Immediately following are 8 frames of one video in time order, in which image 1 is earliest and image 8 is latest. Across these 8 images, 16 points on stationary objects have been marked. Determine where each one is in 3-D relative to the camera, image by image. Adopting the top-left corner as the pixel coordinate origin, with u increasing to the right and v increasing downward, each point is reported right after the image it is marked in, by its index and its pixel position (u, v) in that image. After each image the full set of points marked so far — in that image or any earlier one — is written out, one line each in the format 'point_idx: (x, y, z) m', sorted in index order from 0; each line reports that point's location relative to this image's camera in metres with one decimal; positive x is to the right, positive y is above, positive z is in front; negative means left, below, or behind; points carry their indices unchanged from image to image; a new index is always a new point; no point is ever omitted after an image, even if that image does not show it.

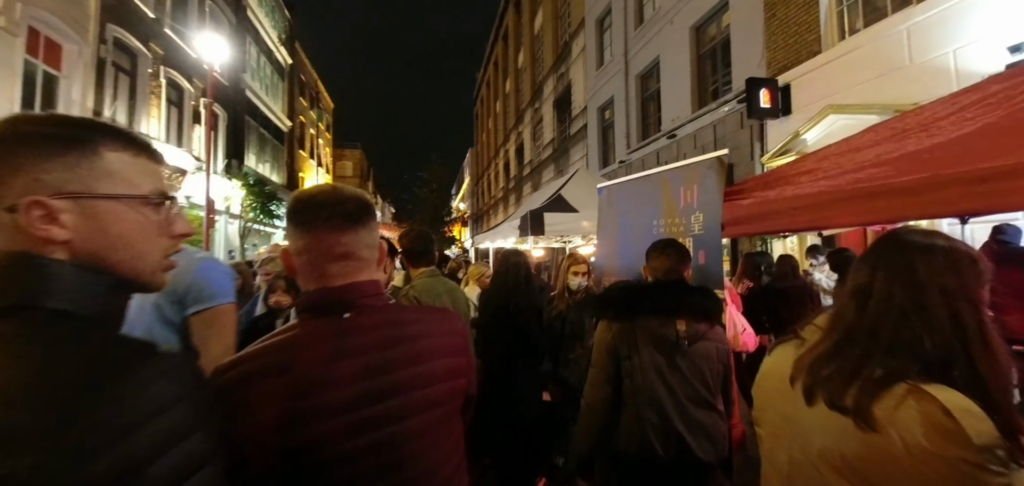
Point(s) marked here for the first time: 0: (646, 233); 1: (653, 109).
0: (+1.1, +0.1, +3.6) m
1: (+4.5, +4.3, +13.2) m
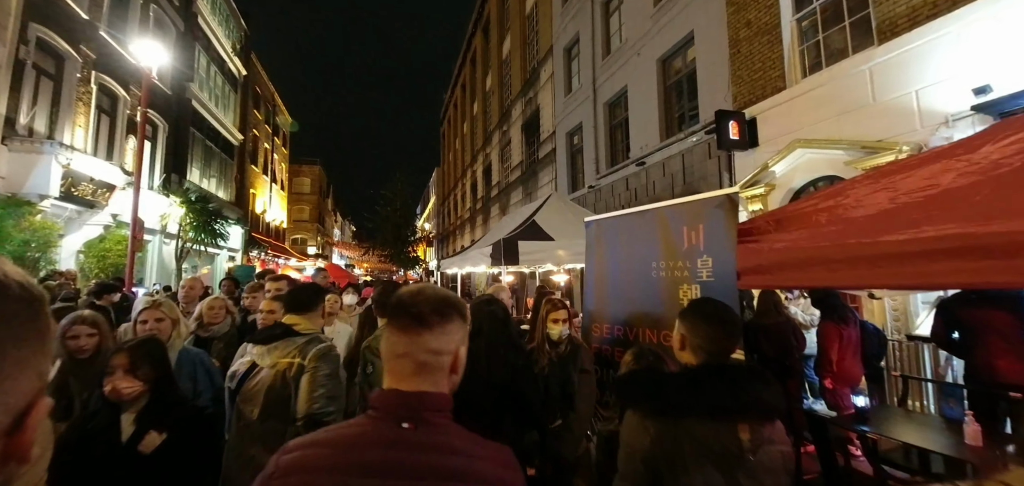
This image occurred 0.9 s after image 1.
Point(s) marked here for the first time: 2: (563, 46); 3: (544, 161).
0: (+1.0, -0.3, +3.2) m
1: (+3.5, +3.4, +13.2) m
2: (+2.0, +7.9, +16.6) m
3: (+1.4, +3.6, +18.4) m
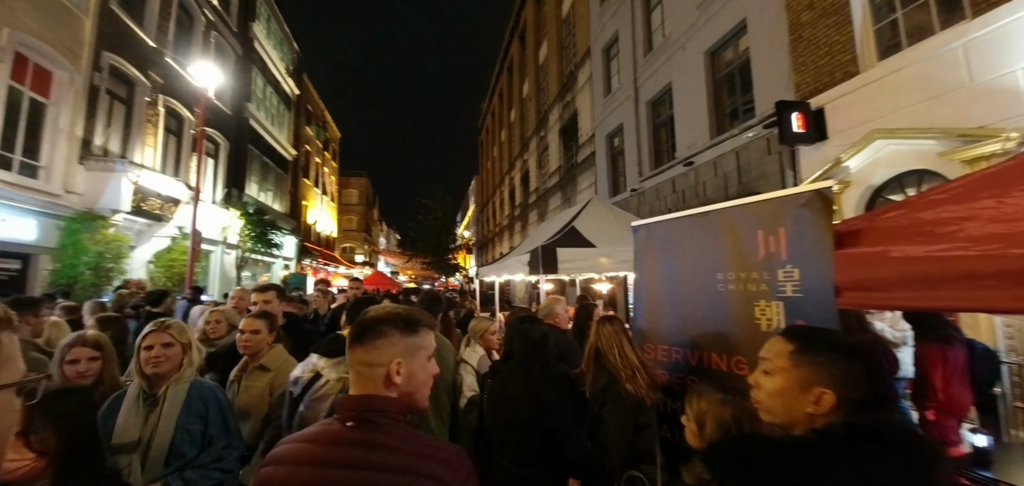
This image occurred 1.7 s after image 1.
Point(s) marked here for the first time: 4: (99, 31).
0: (+1.2, -0.3, +2.7) m
1: (+4.7, +3.2, +12.5) m
2: (+3.4, +7.7, +16.1) m
3: (+3.0, +3.3, +17.9) m
4: (-11.3, +5.8, +11.4) m
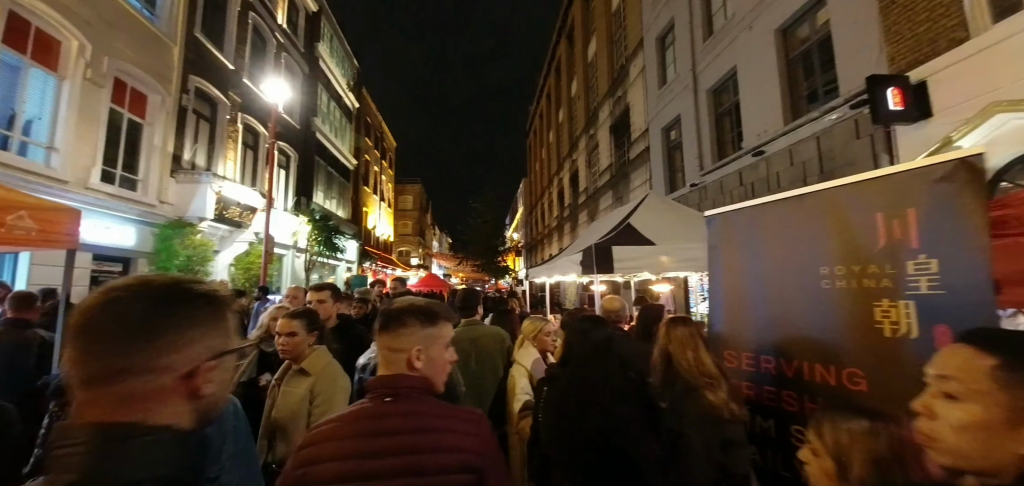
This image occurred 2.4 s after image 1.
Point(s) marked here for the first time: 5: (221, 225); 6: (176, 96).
0: (+1.6, -0.3, +2.3) m
1: (+6.2, +3.3, +11.5) m
2: (+5.3, +7.7, +15.3) m
3: (+5.2, +3.4, +17.1) m
4: (-9.9, +5.7, +12.5) m
5: (-9.4, +0.6, +13.4) m
6: (-9.9, +4.3, +12.2) m
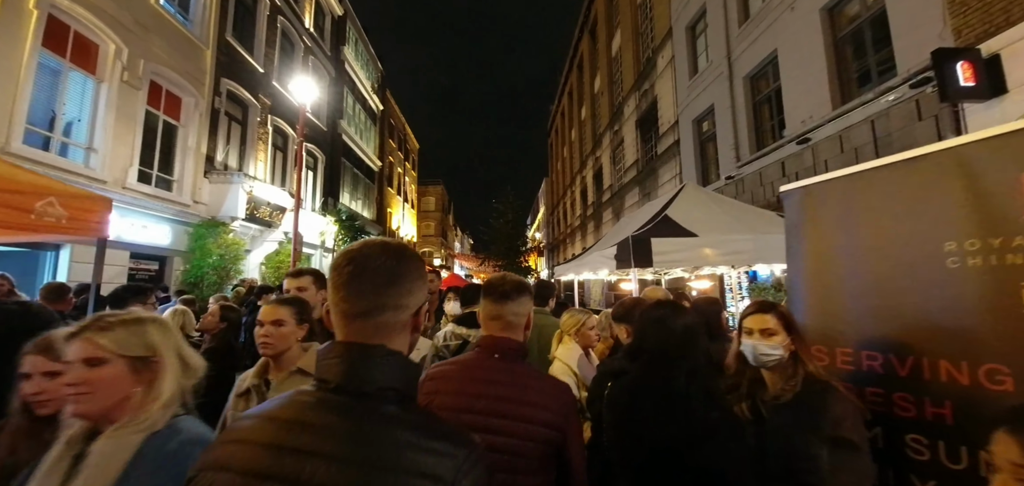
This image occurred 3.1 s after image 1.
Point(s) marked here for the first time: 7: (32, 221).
0: (+1.8, -0.2, +1.9) m
1: (+6.9, +3.4, +10.9) m
2: (+6.2, +7.8, +14.8) m
3: (+6.2, +3.5, +16.6) m
4: (-9.1, +5.7, +12.7) m
5: (-8.5, +0.6, +13.6) m
6: (-9.1, +4.4, +12.4) m
7: (-3.3, +0.1, +2.9) m
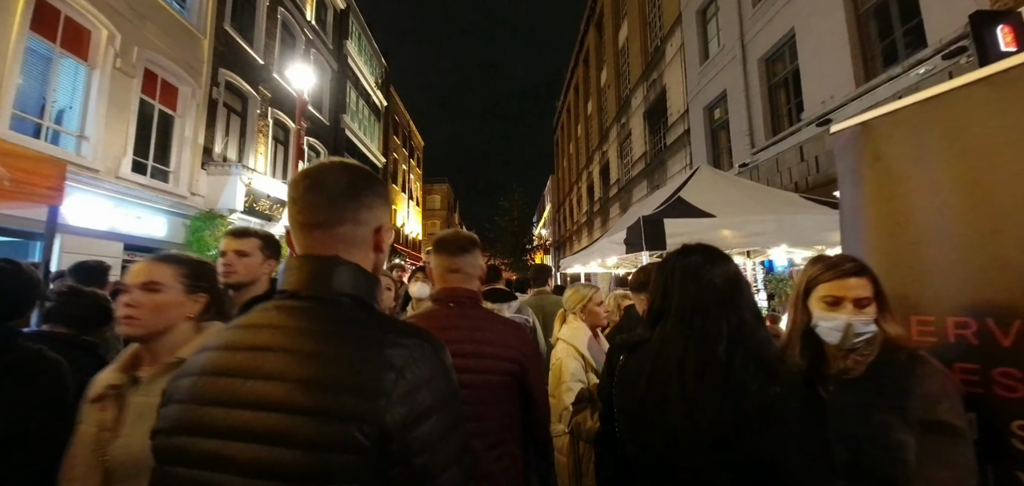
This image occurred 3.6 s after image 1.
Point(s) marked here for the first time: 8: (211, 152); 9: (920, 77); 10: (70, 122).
0: (+1.8, +0.1, +1.5) m
1: (+7.0, +3.7, +10.4) m
2: (+6.4, +8.1, +14.3) m
3: (+6.4, +3.8, +16.1) m
4: (-9.0, +5.9, +12.5) m
5: (-8.4, +0.8, +13.3) m
6: (-9.0, +4.6, +12.2) m
7: (-3.3, +0.4, +2.5) m
8: (-9.0, +2.7, +12.3) m
9: (+6.9, +2.8, +7.0) m
10: (-9.4, +2.6, +8.8) m
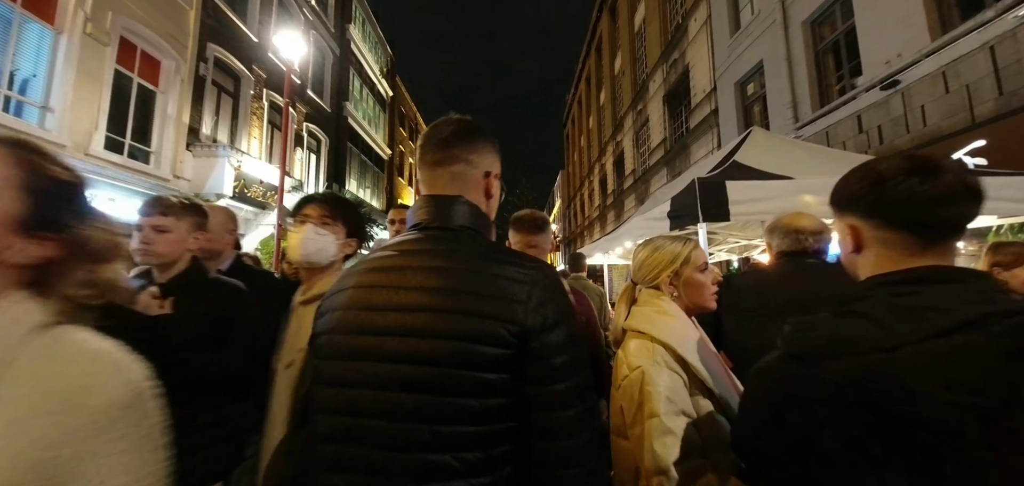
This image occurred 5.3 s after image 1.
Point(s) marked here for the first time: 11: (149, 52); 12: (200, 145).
0: (+1.9, +0.4, +0.4) m
1: (+7.3, +4.0, +9.2) m
2: (+6.7, +8.4, +13.0) m
3: (+6.8, +4.1, +14.8) m
4: (-8.6, +6.2, +11.6) m
5: (-8.1, +1.1, +12.4) m
6: (-8.7, +4.9, +11.3) m
7: (-3.2, +0.7, +1.5) m
8: (-8.6, +3.1, +11.4) m
9: (+7.1, +3.1, +5.7) m
10: (-9.2, +2.9, +7.9) m
11: (-8.8, +4.6, +10.0) m
12: (-8.3, +2.6, +11.1) m
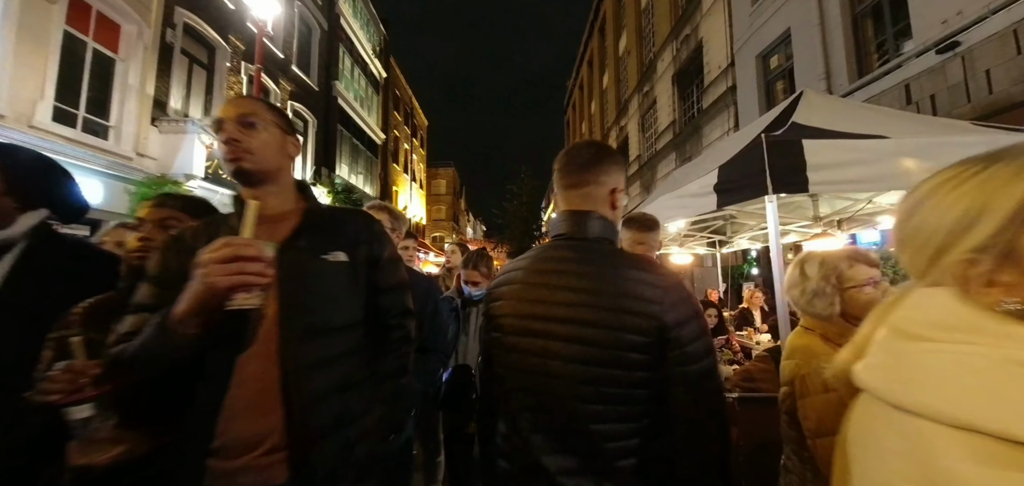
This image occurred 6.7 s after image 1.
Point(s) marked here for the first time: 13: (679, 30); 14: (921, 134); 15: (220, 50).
0: (+2.0, +0.4, -0.6) m
1: (+7.3, +4.3, +8.2) m
2: (+6.7, +8.8, +11.9) m
3: (+6.8, +4.5, +13.8) m
4: (-8.6, +6.6, +10.4) m
5: (-8.0, +1.5, +11.4) m
6: (-8.7, +5.2, +10.2) m
7: (-3.2, +0.8, +0.5) m
8: (-8.6, +3.4, +10.3) m
9: (+7.1, +3.3, +4.7) m
10: (-9.1, +3.2, +6.8) m
11: (-8.8, +5.0, +8.9) m
12: (-8.3, +3.0, +10.0) m
13: (+6.8, +8.7, +17.0) m
14: (+3.3, +0.9, +3.3) m
15: (-8.6, +5.7, +12.2) m
